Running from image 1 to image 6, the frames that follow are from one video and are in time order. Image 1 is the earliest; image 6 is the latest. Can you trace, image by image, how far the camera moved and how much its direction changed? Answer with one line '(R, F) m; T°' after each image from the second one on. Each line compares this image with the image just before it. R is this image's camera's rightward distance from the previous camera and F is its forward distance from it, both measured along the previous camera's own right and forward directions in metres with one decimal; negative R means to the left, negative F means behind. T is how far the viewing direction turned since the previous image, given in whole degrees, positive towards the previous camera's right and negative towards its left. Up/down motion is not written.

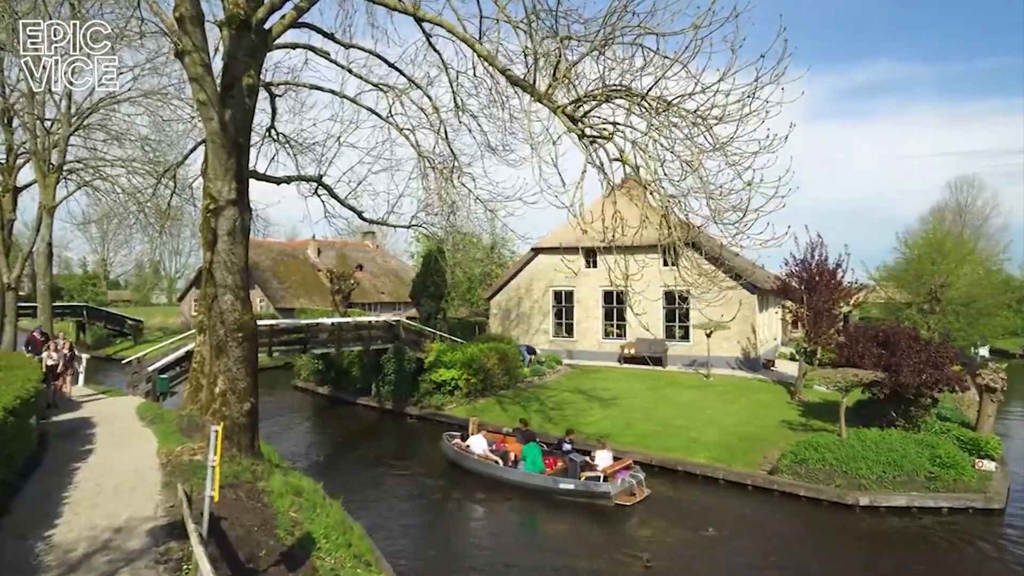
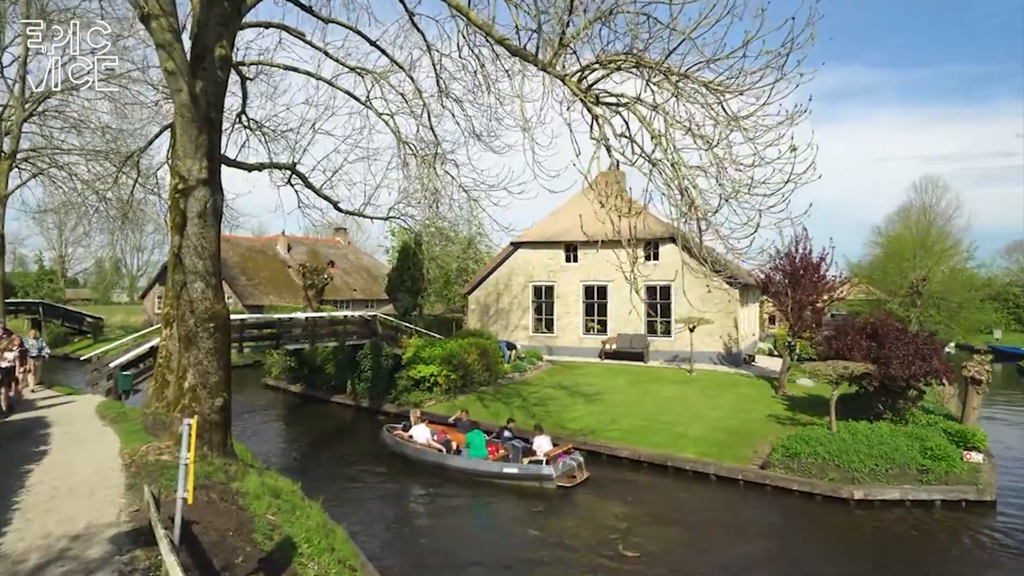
(-0.3, +0.6) m; +2°
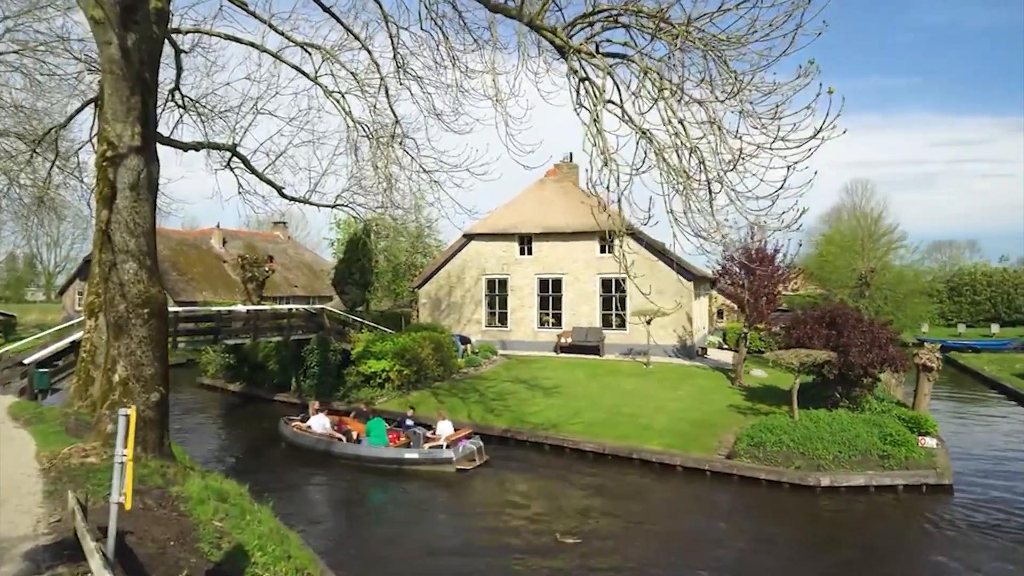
(-0.4, +0.8) m; +5°
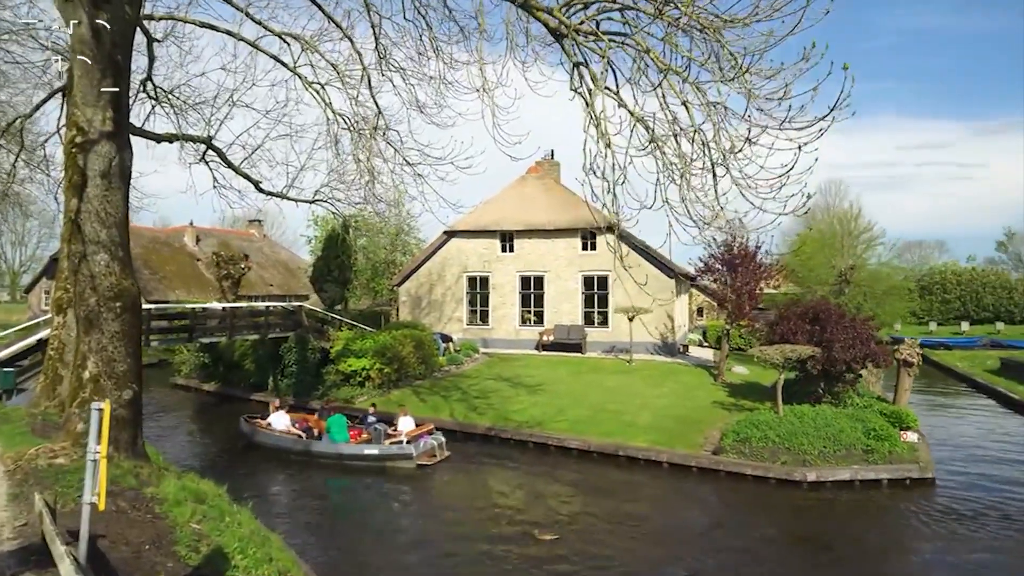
(-0.1, +0.3) m; +2°
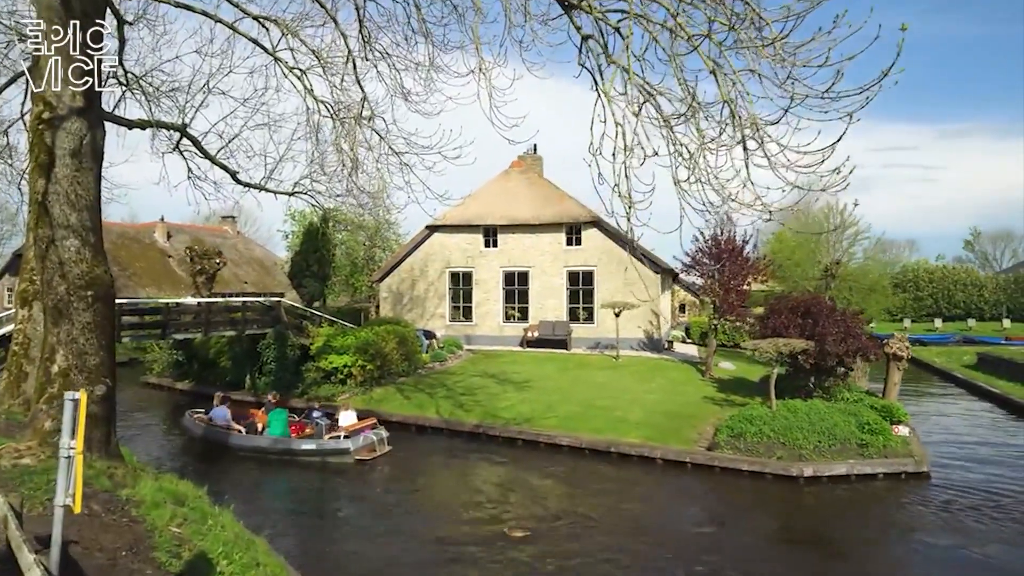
(-0.3, +0.4) m; +2°
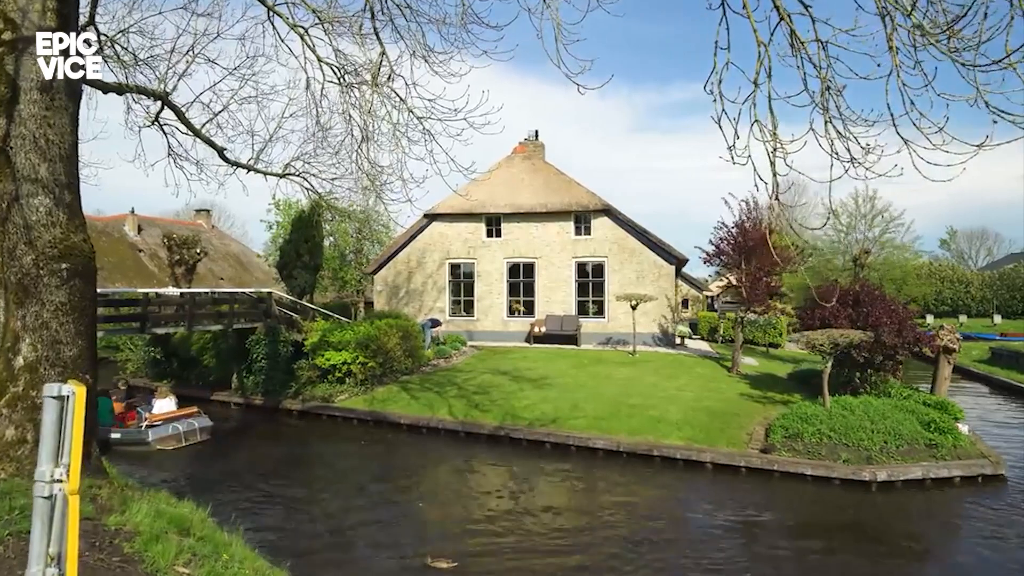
(-1.0, +1.6) m; +2°
